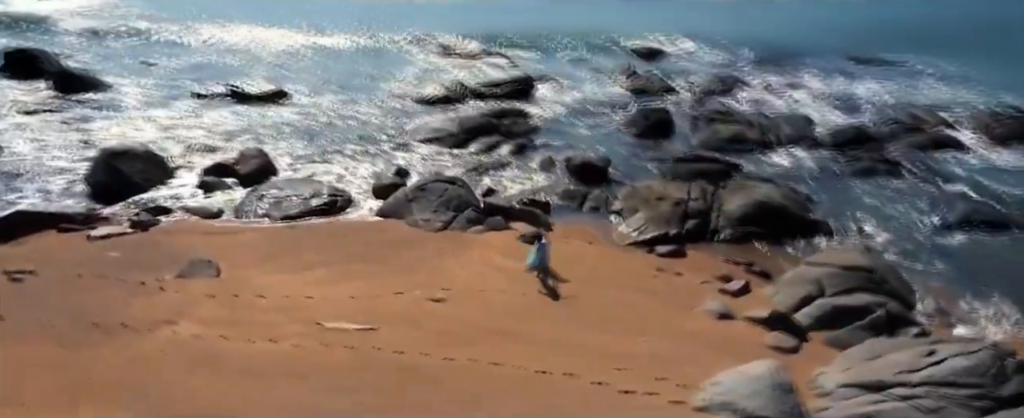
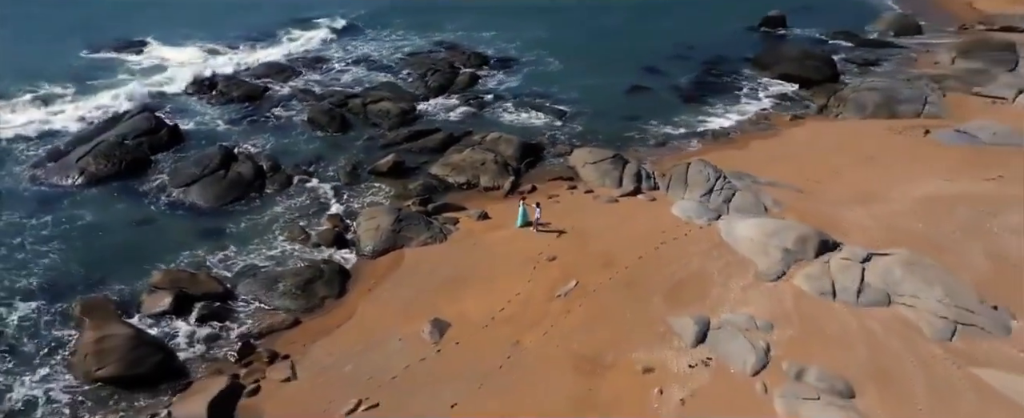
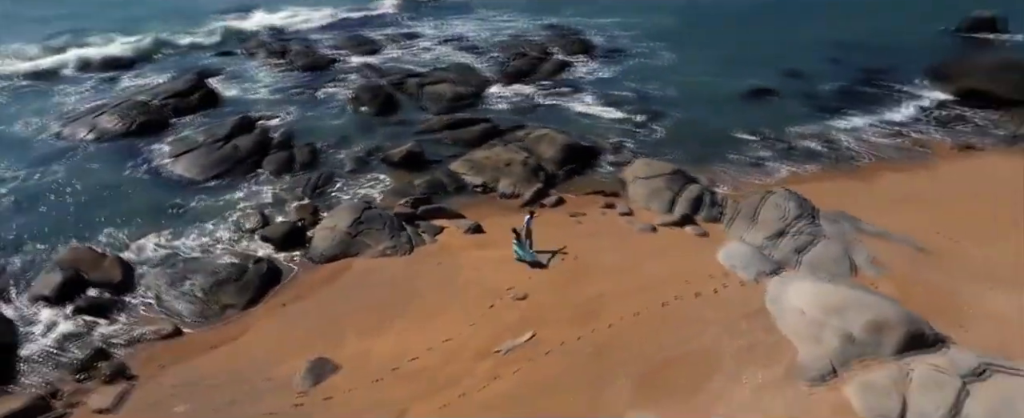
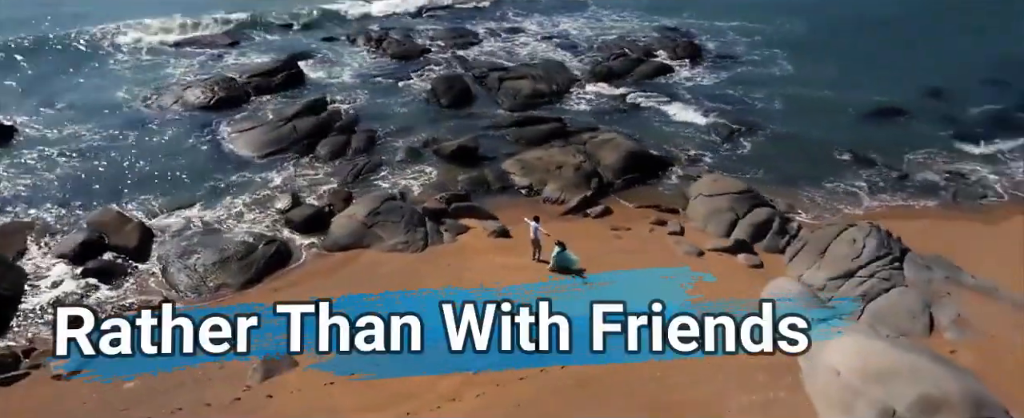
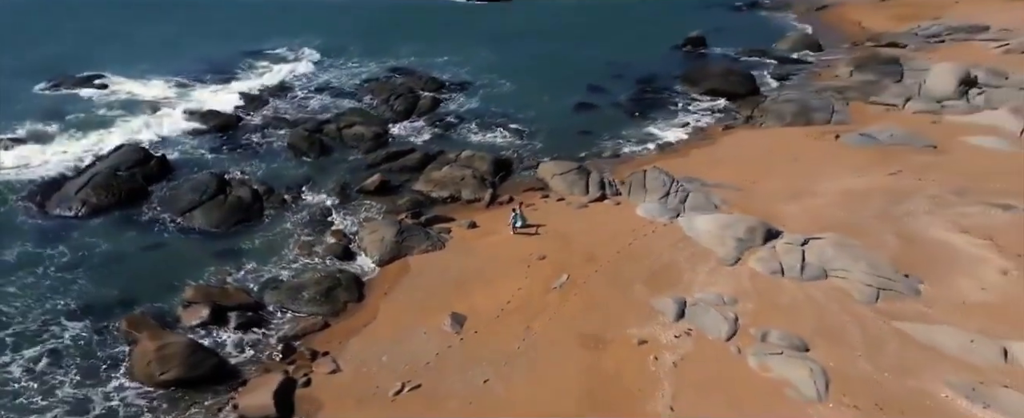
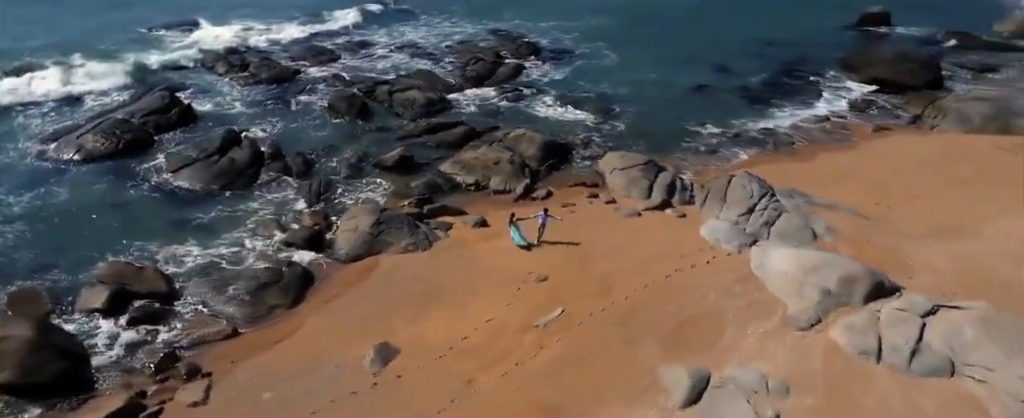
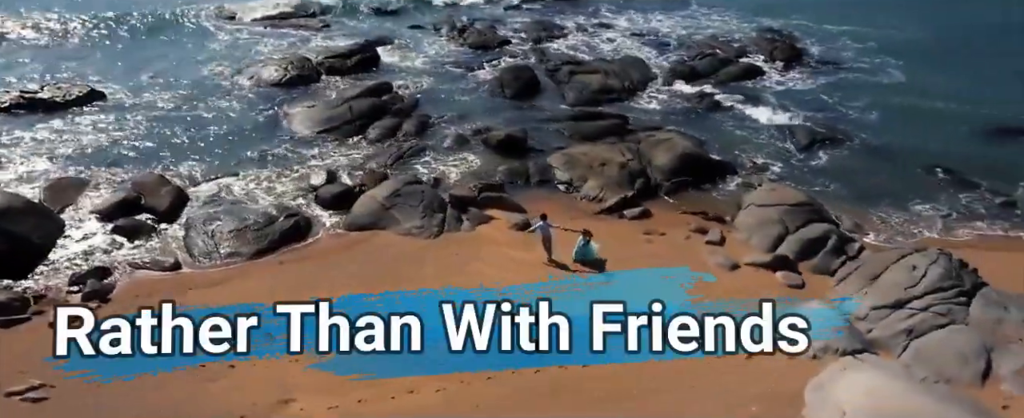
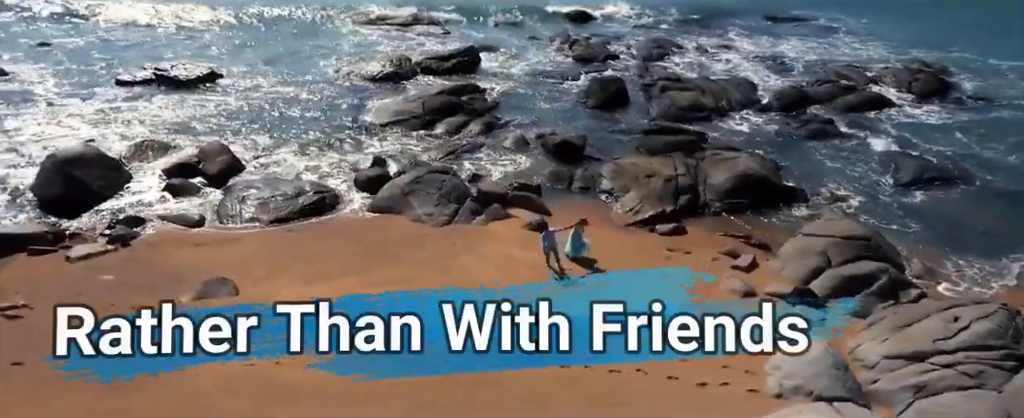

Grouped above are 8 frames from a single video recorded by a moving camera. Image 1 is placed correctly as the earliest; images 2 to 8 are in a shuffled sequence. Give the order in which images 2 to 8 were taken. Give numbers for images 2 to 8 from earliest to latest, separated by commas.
8, 7, 4, 3, 6, 2, 5
